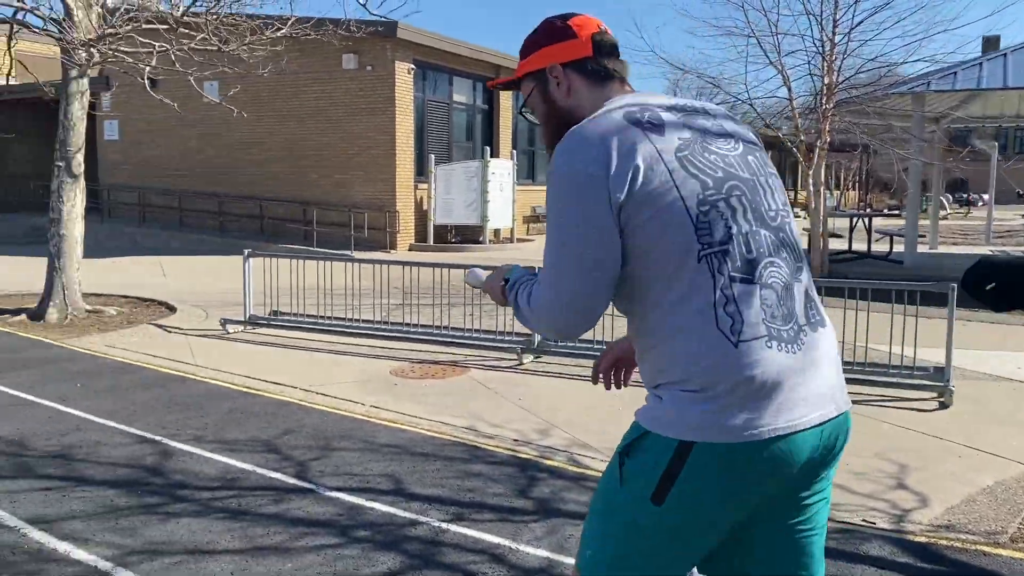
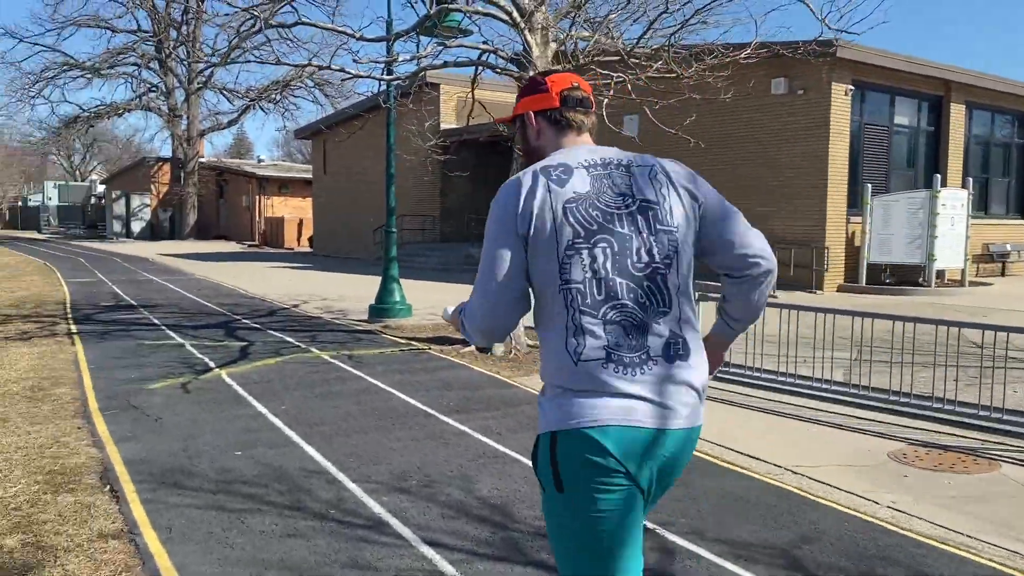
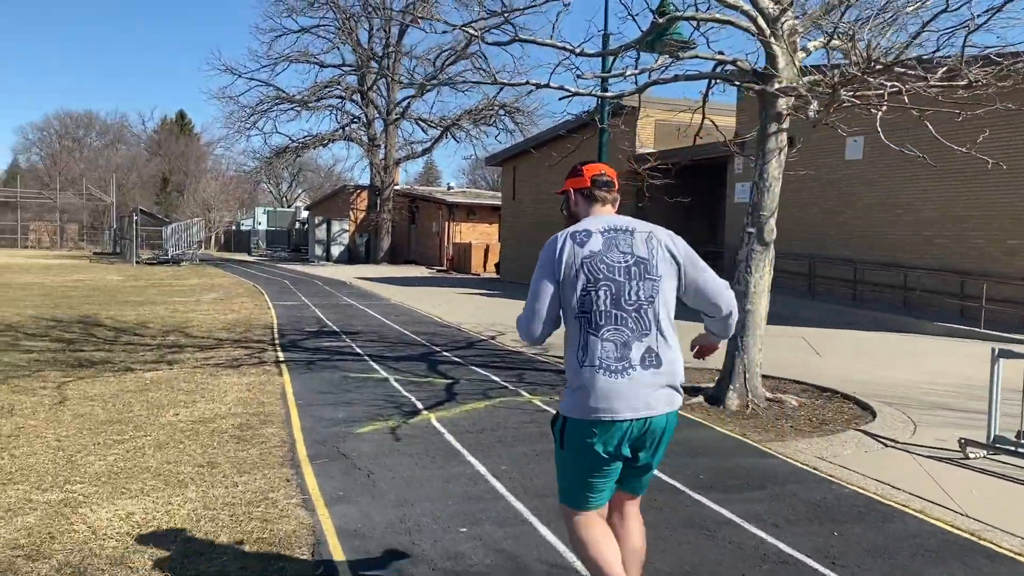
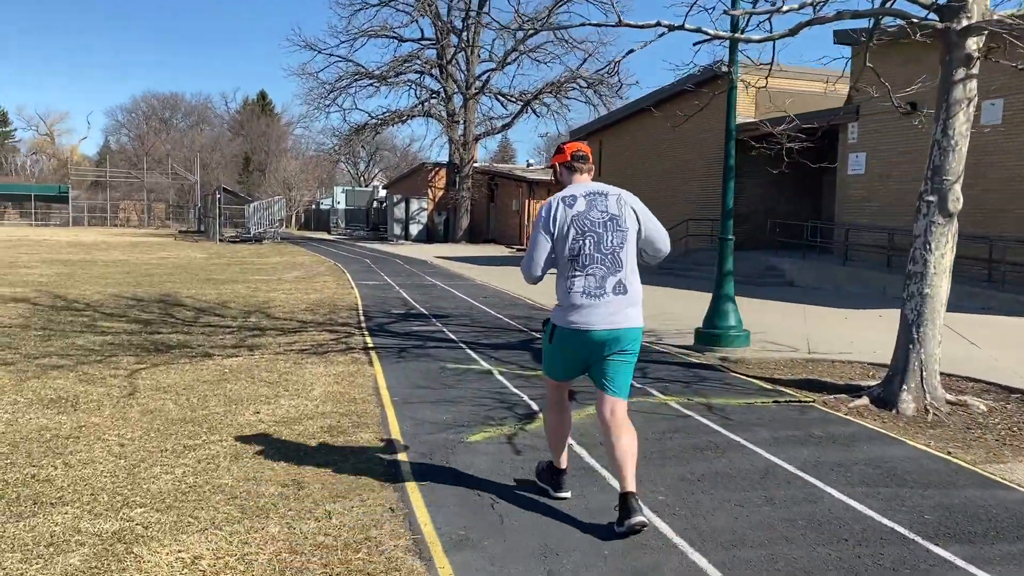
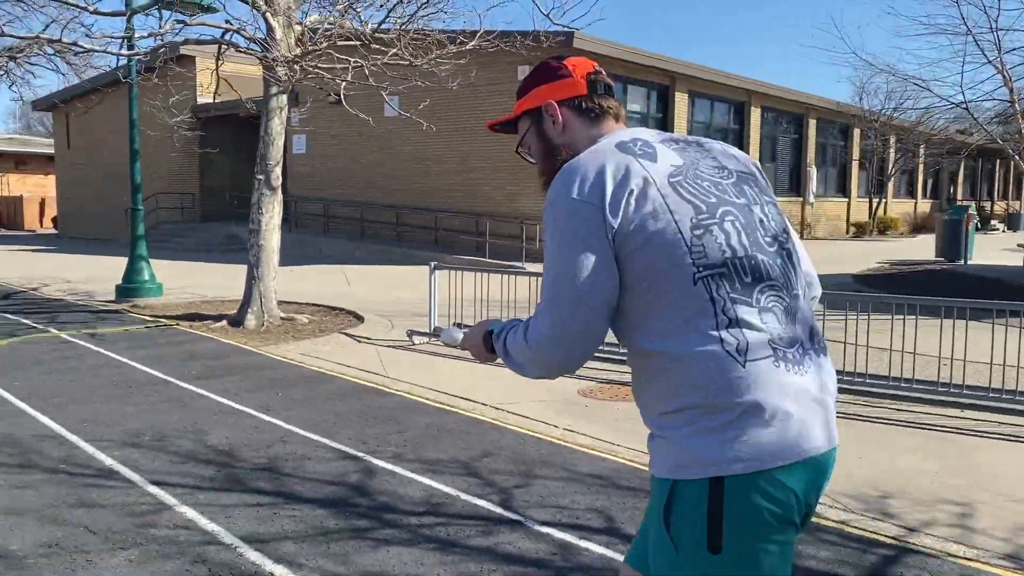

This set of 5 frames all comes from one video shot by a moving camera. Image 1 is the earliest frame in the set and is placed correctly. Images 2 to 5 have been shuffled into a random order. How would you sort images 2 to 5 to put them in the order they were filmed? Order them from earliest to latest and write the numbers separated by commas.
5, 2, 3, 4
